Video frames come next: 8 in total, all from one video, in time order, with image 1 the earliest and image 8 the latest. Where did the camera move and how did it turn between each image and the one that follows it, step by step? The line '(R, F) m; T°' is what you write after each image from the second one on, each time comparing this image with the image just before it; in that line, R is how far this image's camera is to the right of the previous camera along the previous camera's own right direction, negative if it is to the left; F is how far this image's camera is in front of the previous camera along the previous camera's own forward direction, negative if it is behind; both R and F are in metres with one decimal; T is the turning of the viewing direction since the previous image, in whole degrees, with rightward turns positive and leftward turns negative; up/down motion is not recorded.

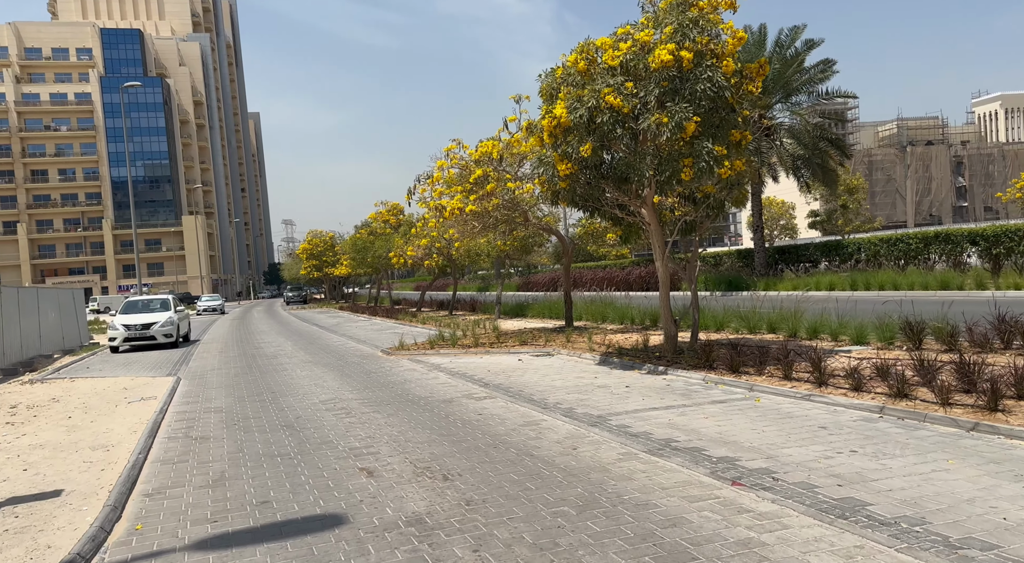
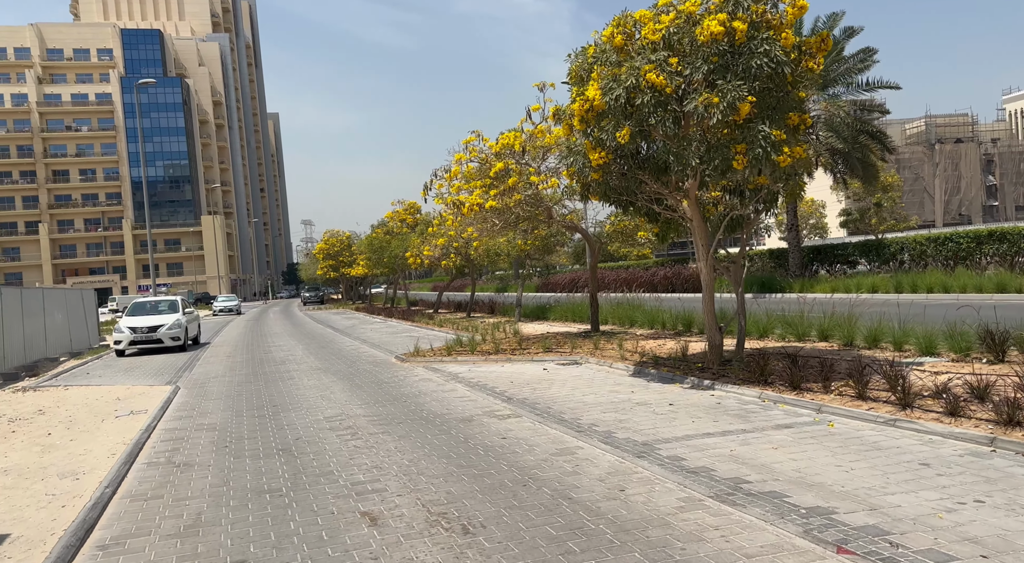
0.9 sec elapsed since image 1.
(-0.1, +1.1) m; -1°
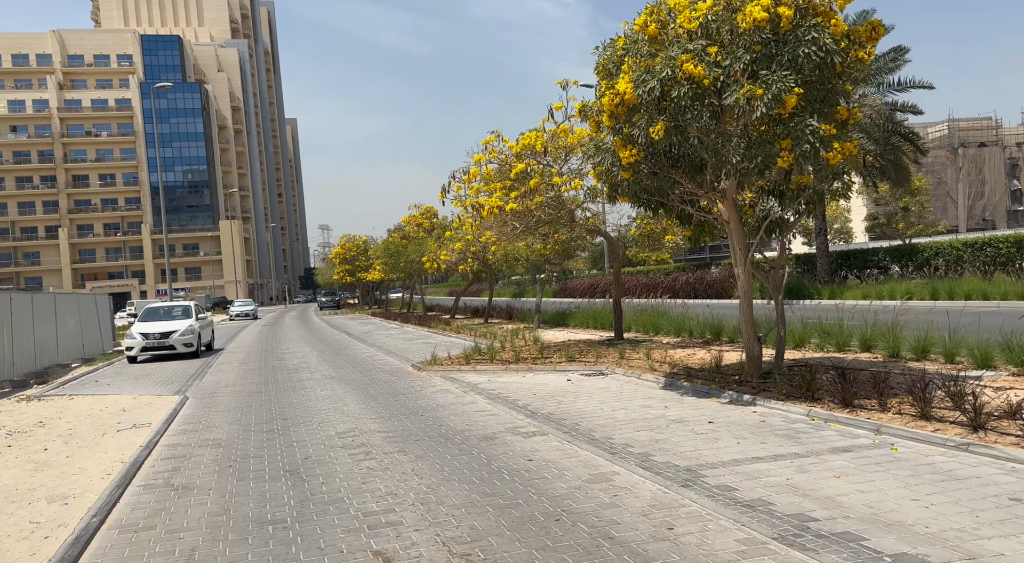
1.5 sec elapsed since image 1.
(-0.1, +0.6) m; -1°
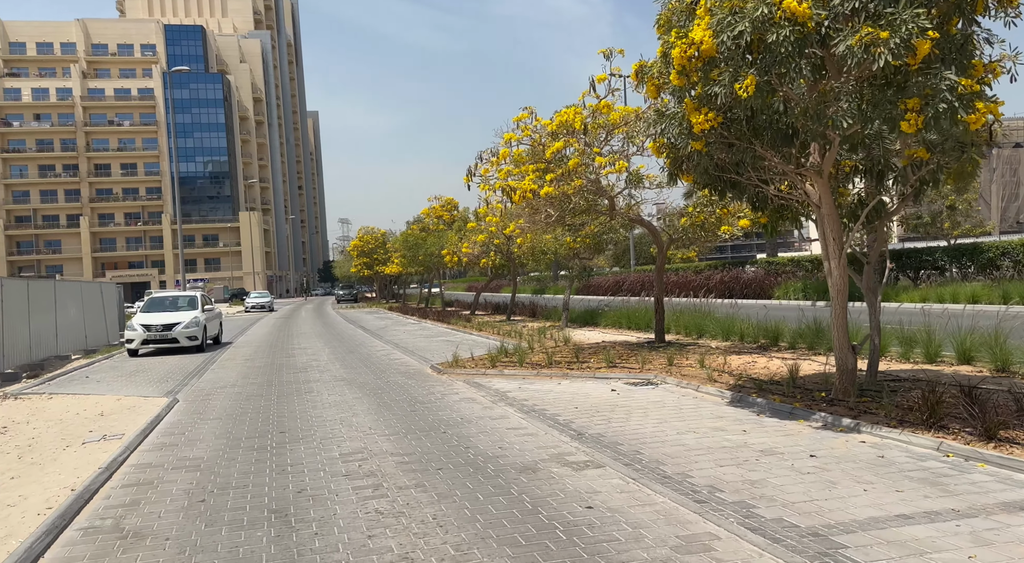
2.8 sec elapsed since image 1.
(-0.3, +1.6) m; -1°
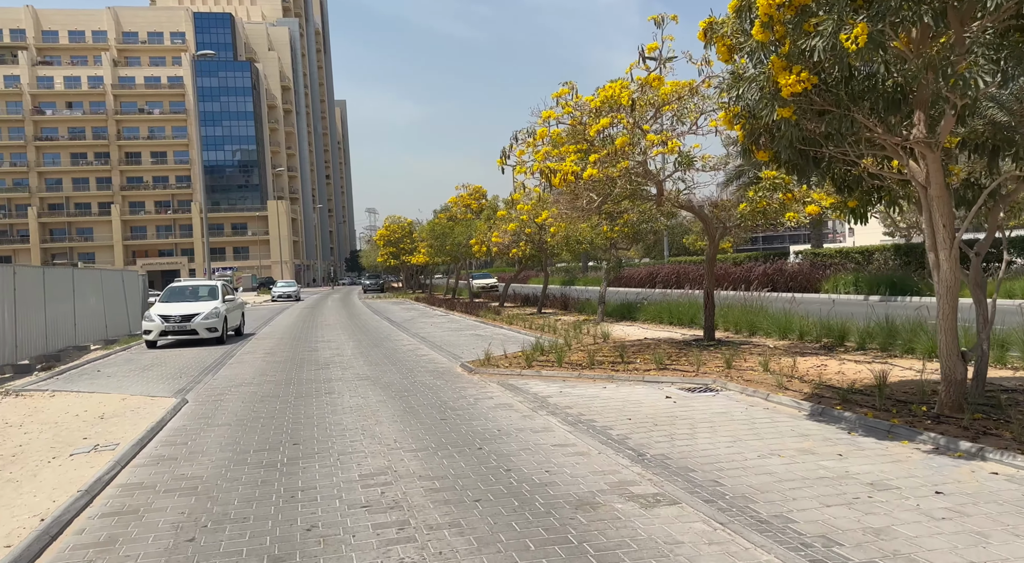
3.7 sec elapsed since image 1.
(-0.2, +1.1) m; -2°
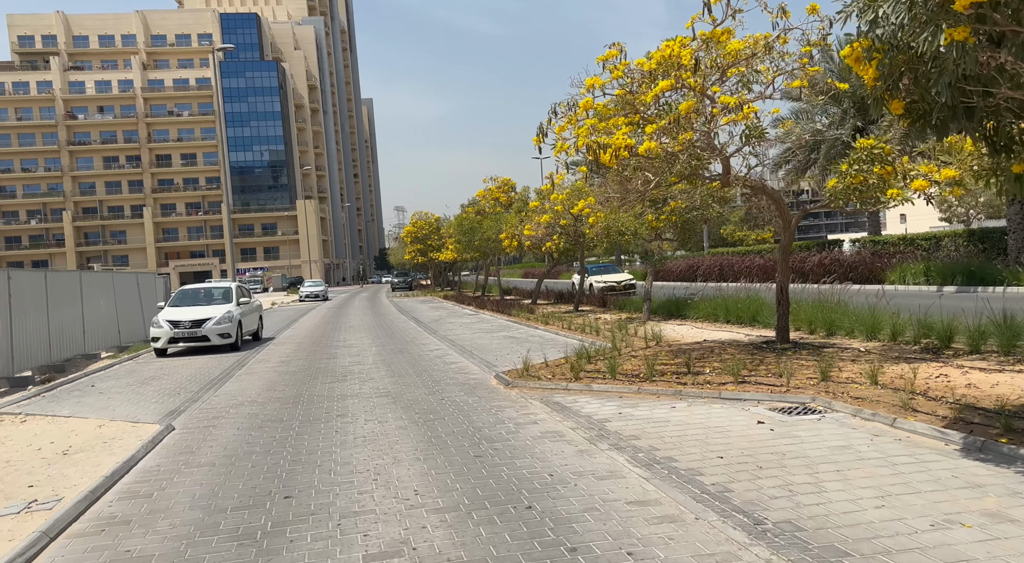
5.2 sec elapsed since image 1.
(-0.2, +1.8) m; -2°
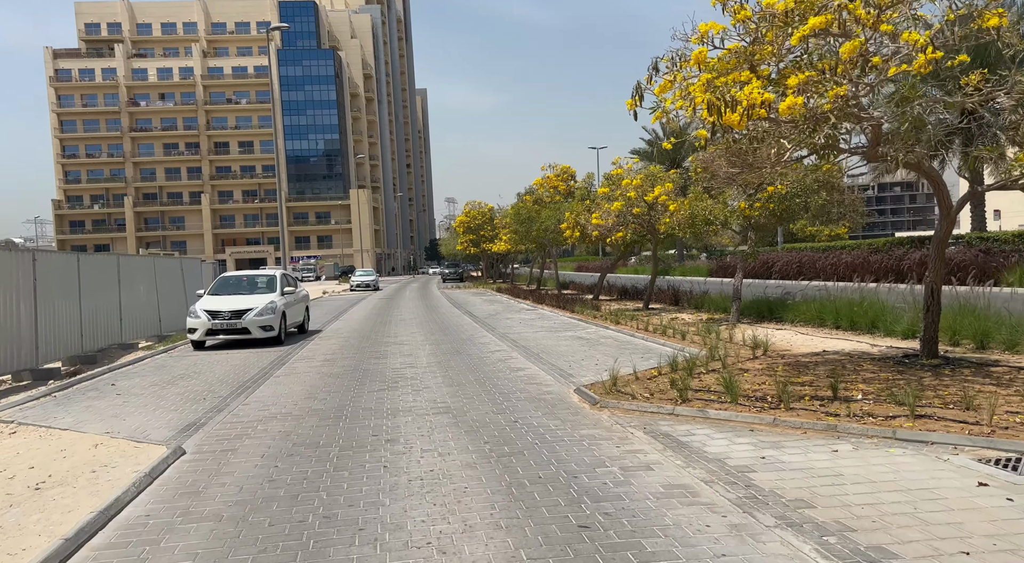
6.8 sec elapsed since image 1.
(-0.5, +1.9) m; -4°
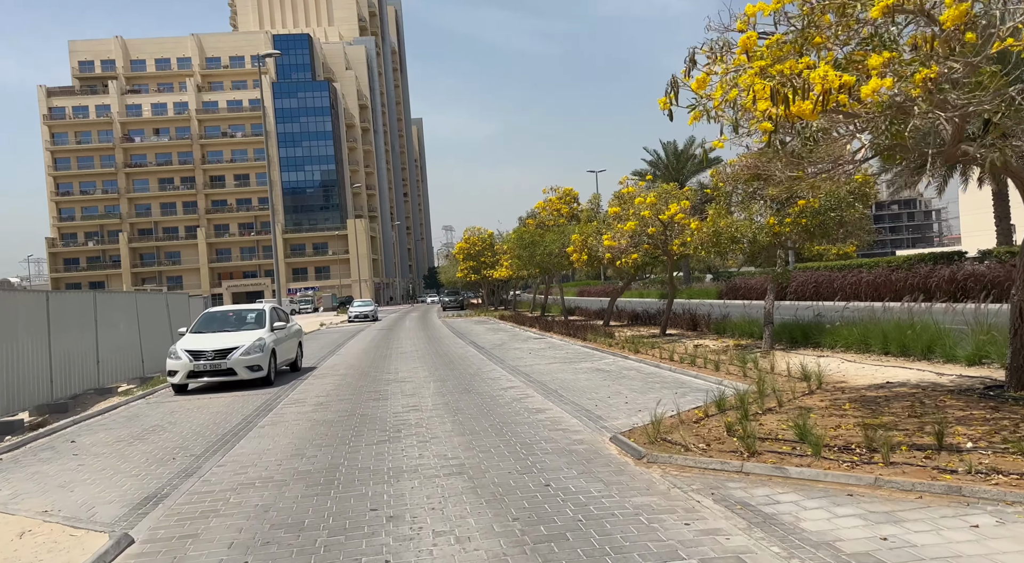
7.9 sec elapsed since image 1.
(-0.2, +1.4) m; 0°
